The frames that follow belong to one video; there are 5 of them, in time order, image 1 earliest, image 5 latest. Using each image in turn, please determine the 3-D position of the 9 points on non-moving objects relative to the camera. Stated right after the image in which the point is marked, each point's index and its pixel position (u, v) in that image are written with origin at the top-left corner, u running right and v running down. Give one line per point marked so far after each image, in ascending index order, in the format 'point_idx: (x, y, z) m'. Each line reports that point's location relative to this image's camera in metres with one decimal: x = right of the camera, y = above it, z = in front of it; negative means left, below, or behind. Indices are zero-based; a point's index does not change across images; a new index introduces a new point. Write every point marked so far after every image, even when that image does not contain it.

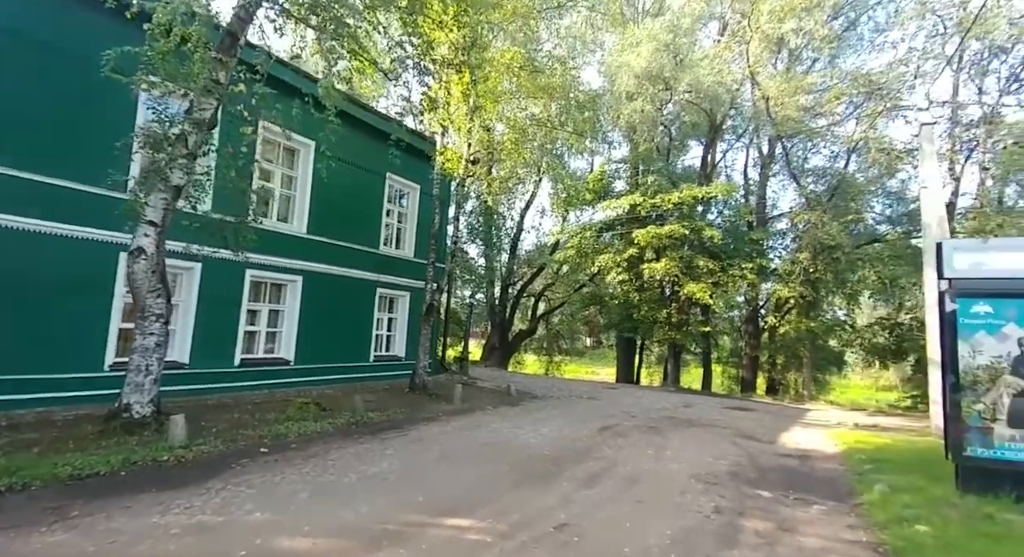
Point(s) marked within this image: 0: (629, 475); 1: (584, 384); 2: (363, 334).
0: (+1.3, -2.2, +6.3) m
1: (+2.5, -3.8, +19.9) m
2: (-3.8, -1.3, +13.5) m
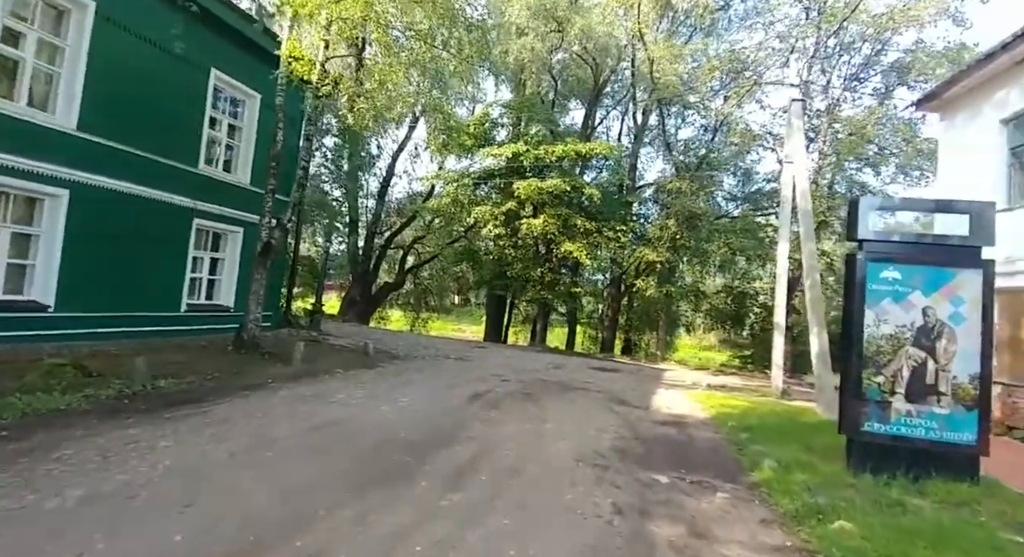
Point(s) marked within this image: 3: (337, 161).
0: (-0.1, -1.7, +5.0) m
1: (-2.1, -2.2, +18.6) m
2: (-6.6, +0.1, +10.8) m
3: (-5.4, +3.7, +17.5) m
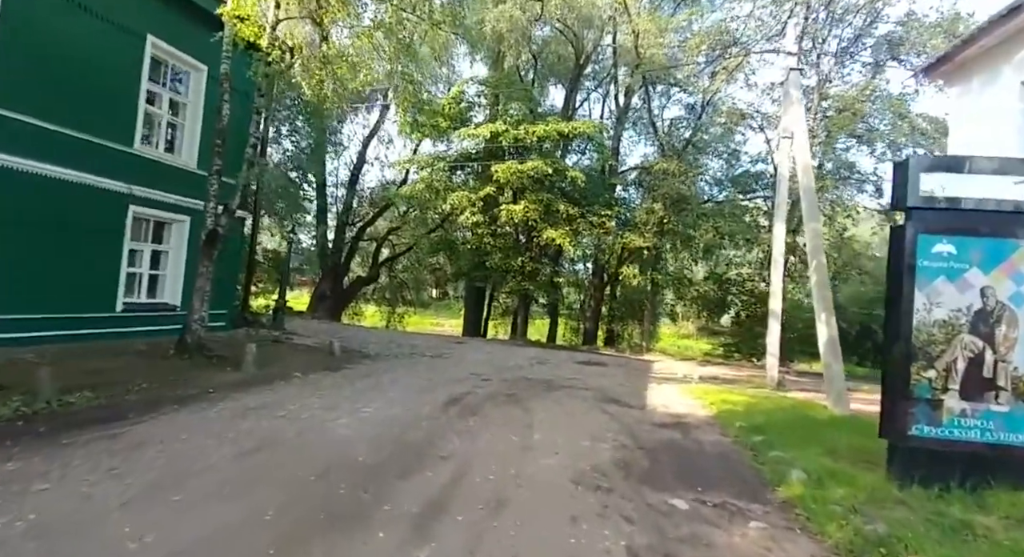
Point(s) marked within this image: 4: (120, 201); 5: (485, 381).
0: (-0.2, -1.5, +4.0) m
1: (-2.7, -1.9, +17.6) m
2: (-6.9, +0.1, +9.6) m
3: (-6.1, +3.9, +16.2) m
4: (-6.8, +1.3, +9.7) m
5: (-0.5, -1.8, +9.5) m
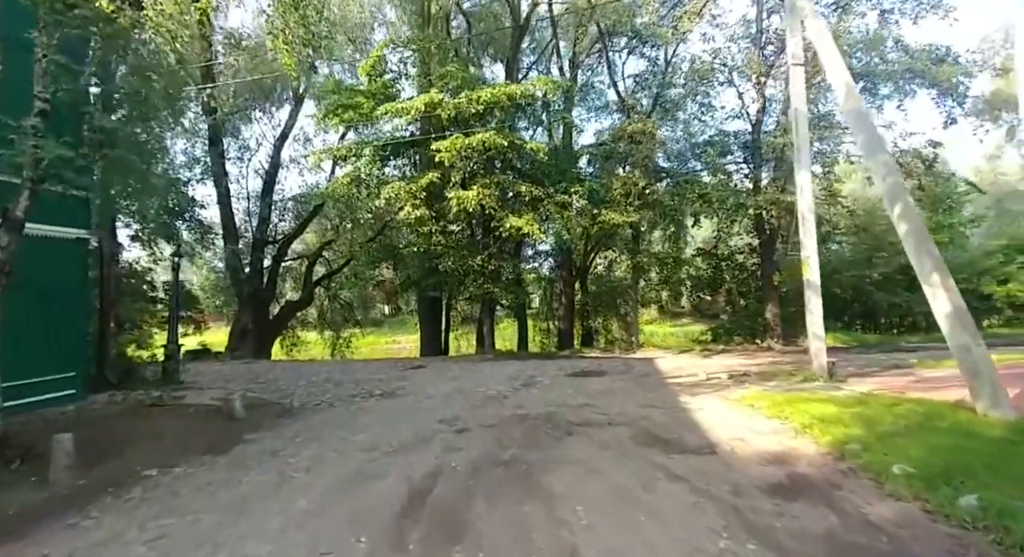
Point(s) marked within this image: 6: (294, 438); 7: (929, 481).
0: (+0.1, -1.5, +0.8) m
1: (-3.5, -2.3, +14.1) m
2: (-7.2, -0.7, +5.8) m
3: (-7.4, +3.1, +12.5) m
4: (-7.2, +0.5, +5.9) m
5: (-0.6, -1.8, +6.3) m
6: (-2.6, -1.9, +6.6) m
7: (+3.1, -1.5, +4.2) m
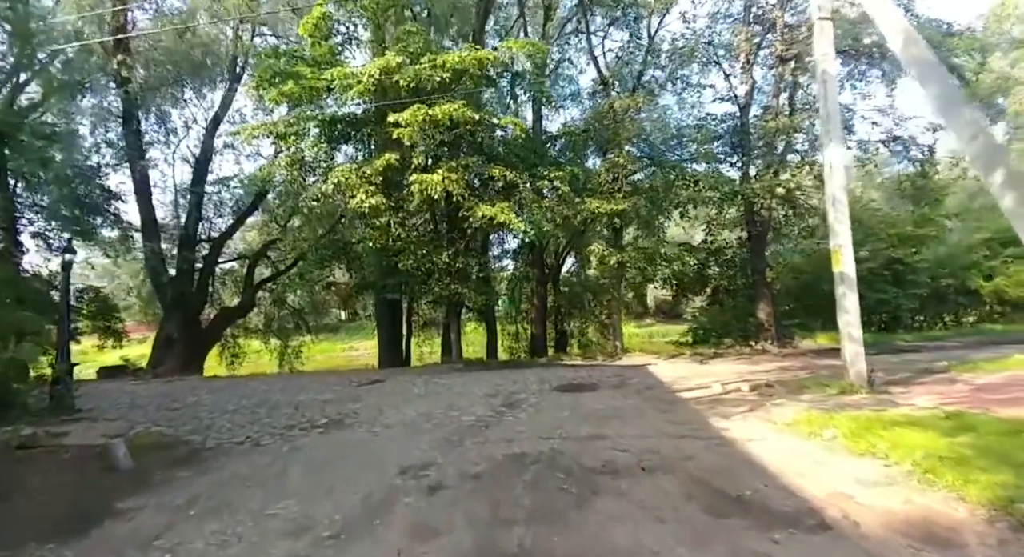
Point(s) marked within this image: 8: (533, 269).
0: (+0.5, -1.3, -1.1) m
1: (-4.0, -2.3, +11.9) m
2: (-7.2, -0.7, +3.3) m
3: (-7.9, +3.0, +10.0) m
4: (-7.2, +0.5, +3.4) m
5: (-0.6, -1.7, +4.3) m
6: (-2.6, -1.8, +4.5) m
7: (+3.3, -1.4, +2.5) m
8: (+0.9, +0.4, +18.0) m
